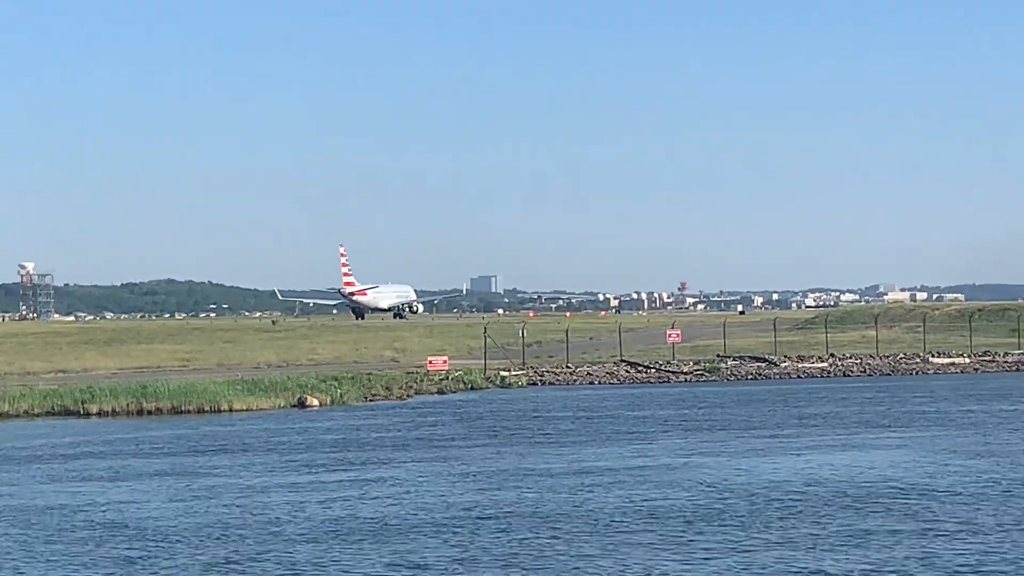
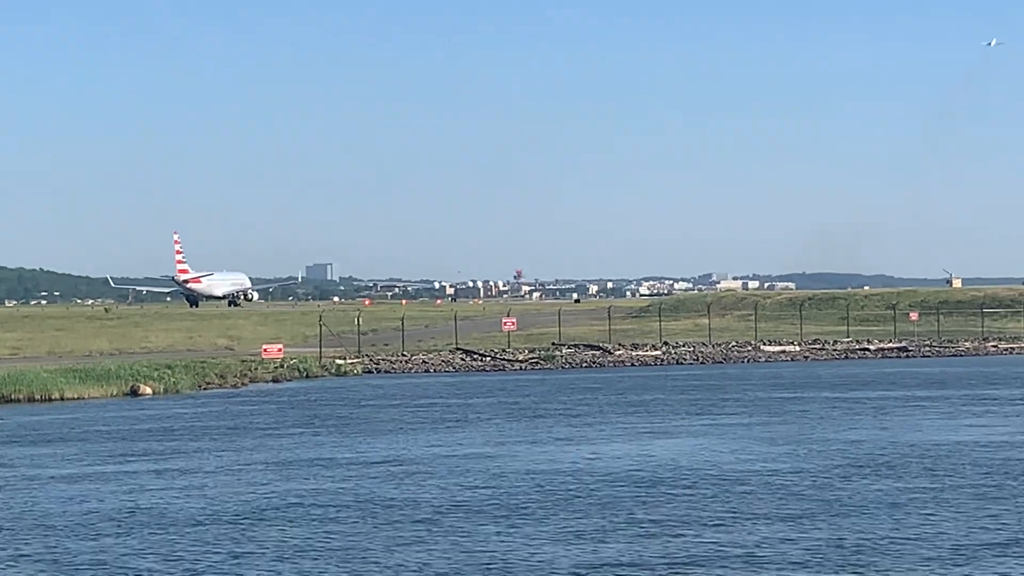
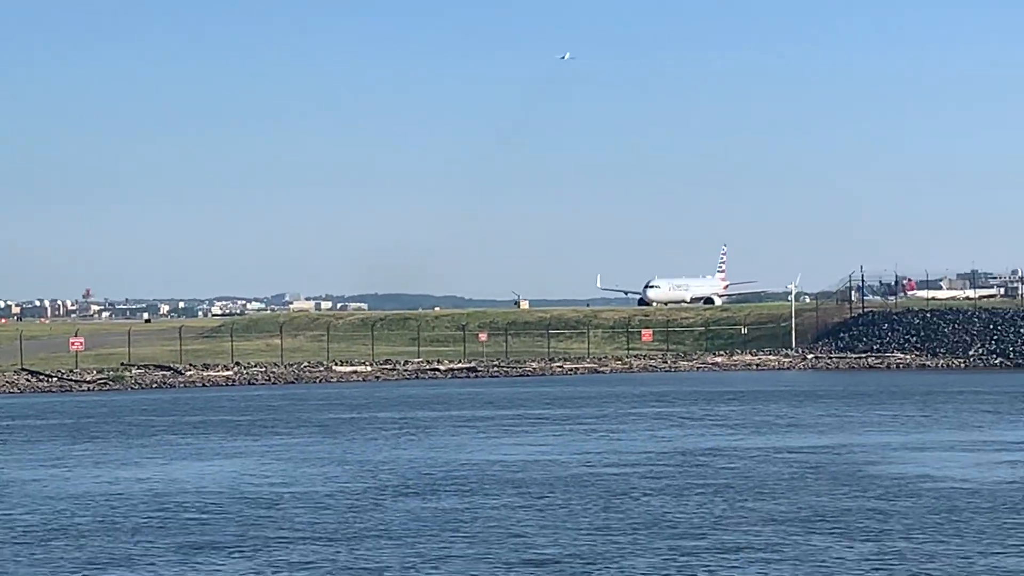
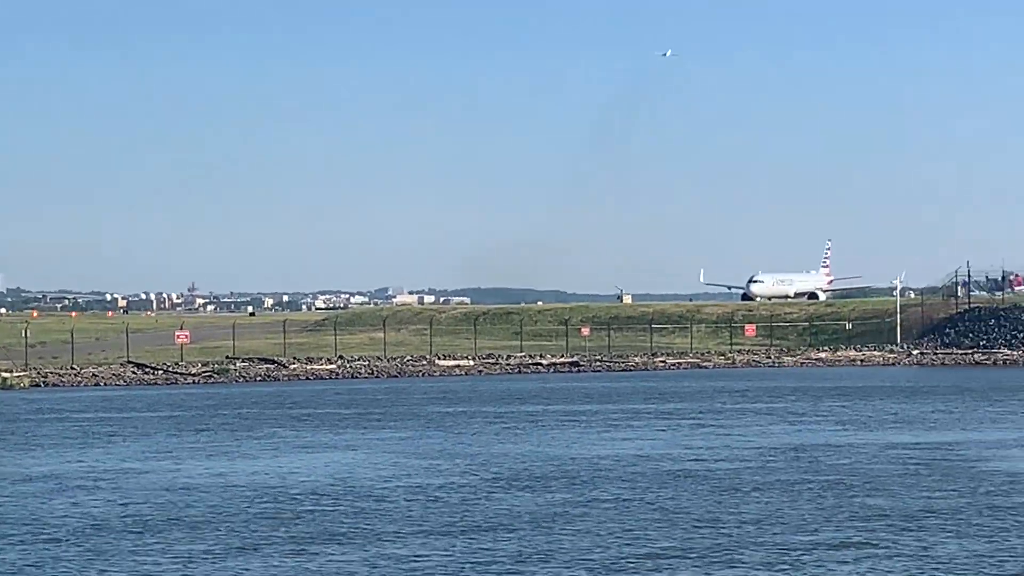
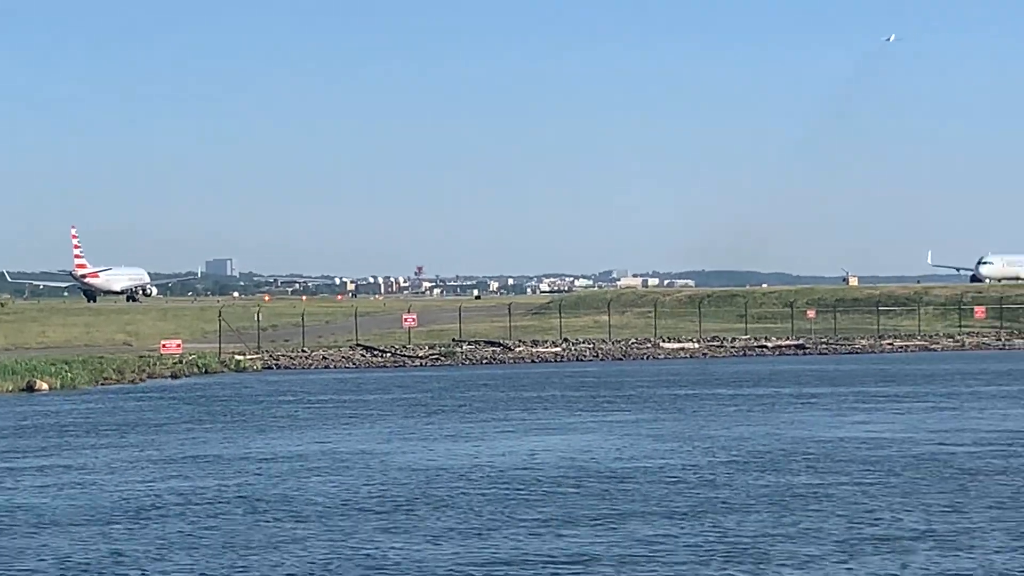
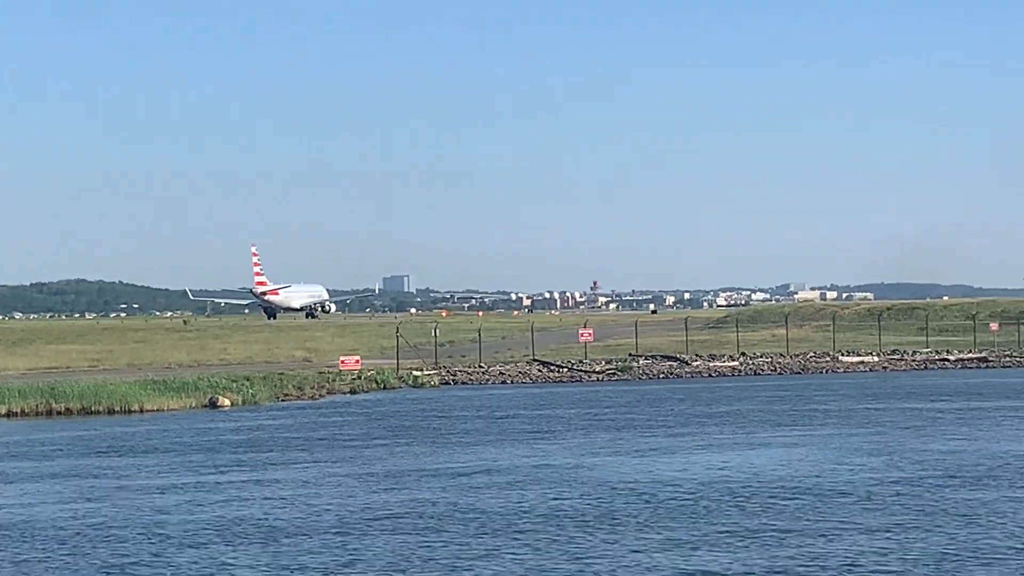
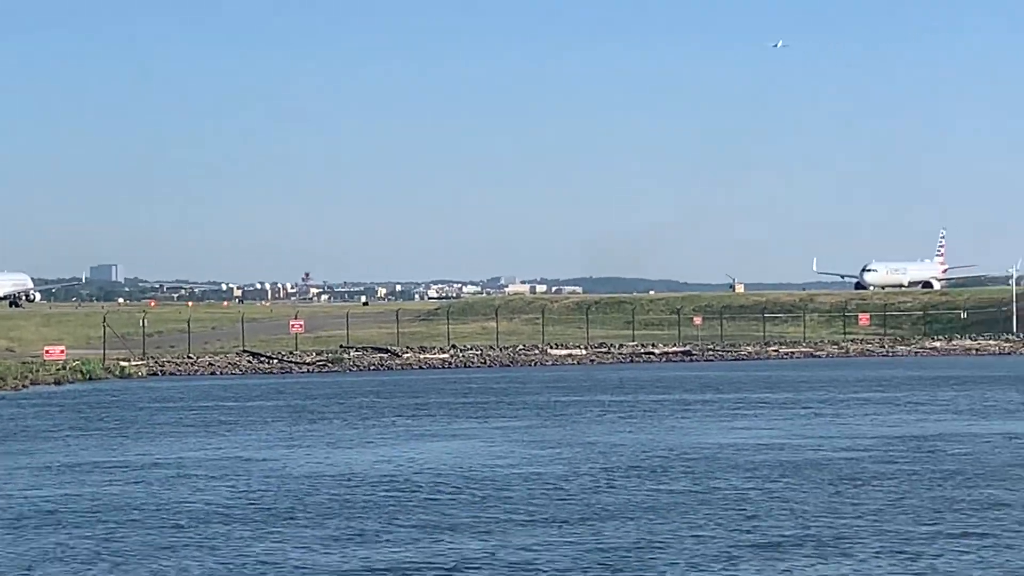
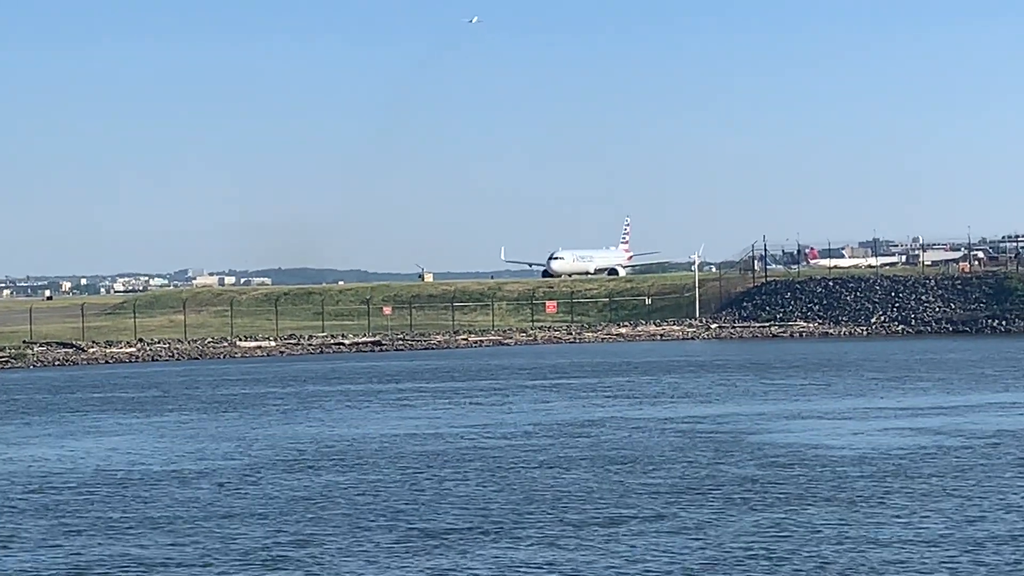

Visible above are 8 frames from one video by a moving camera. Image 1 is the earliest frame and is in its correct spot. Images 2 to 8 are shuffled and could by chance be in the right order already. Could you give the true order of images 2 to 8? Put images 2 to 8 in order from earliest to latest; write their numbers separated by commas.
6, 2, 5, 7, 4, 3, 8
